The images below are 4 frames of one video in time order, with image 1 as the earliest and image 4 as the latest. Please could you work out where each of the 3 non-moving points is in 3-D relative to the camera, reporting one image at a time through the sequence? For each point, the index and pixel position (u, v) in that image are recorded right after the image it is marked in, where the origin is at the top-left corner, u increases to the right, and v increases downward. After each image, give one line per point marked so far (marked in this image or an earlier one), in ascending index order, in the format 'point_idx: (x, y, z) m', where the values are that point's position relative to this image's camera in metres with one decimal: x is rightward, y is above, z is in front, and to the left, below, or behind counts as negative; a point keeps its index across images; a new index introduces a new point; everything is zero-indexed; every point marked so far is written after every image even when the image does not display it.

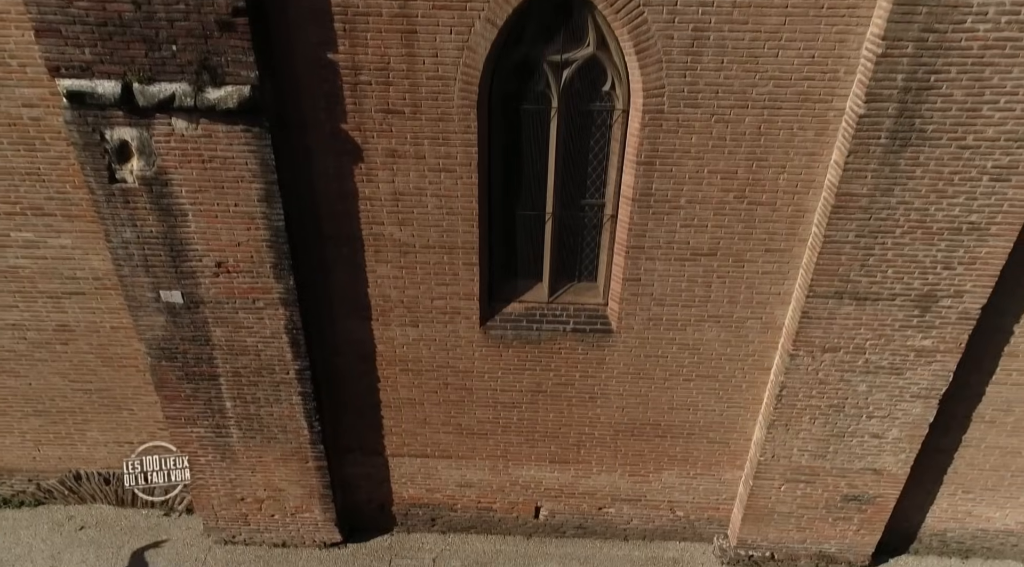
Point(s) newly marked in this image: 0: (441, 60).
0: (-0.4, +1.4, +4.9) m
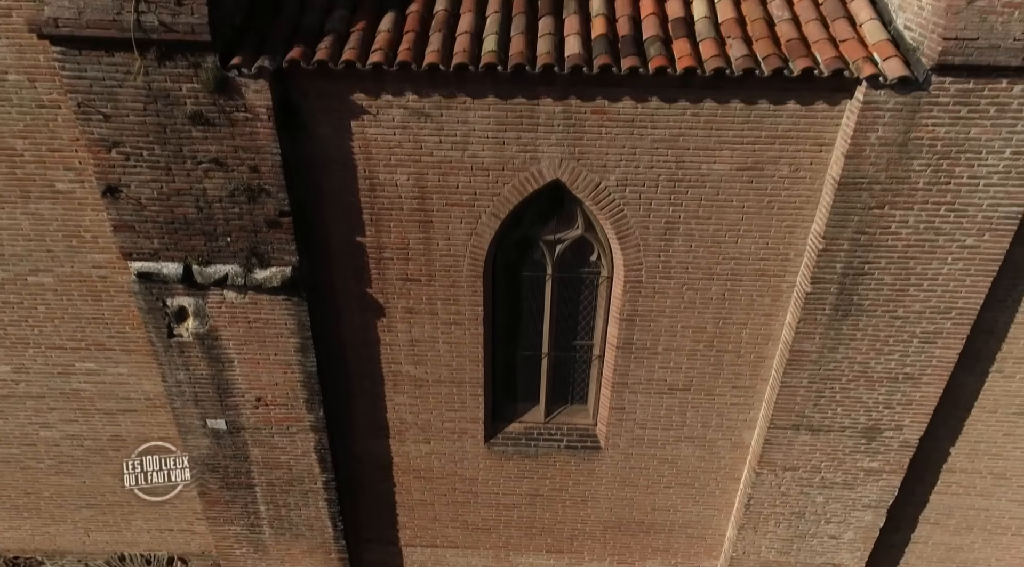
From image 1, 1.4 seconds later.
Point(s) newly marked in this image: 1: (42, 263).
0: (-0.4, +0.3, +5.8) m
1: (-3.7, +0.2, +6.3) m
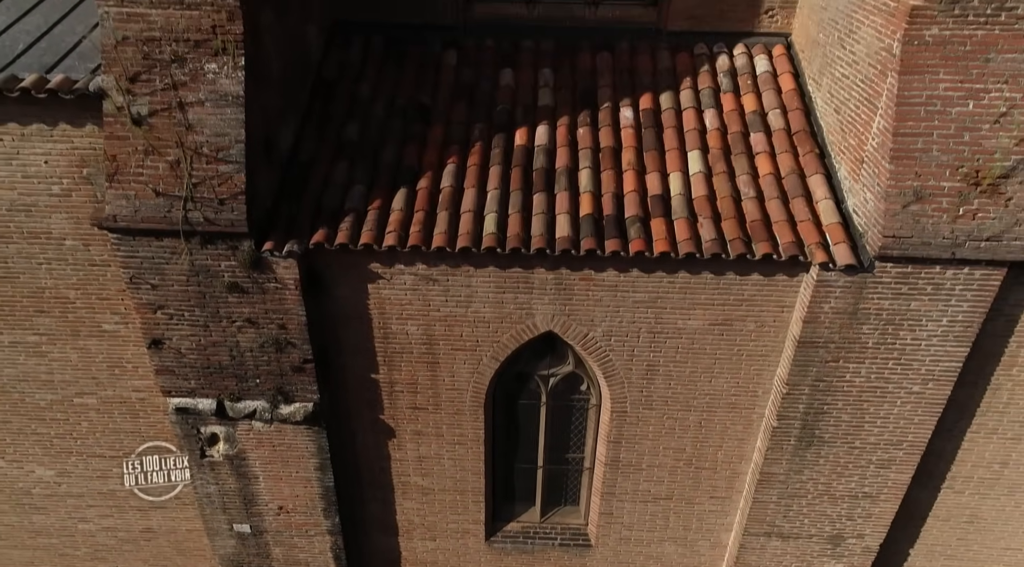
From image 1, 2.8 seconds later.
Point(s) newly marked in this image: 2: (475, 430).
0: (-0.5, -0.8, +6.5) m
1: (-3.7, -0.9, +7.0) m
2: (-0.3, -1.3, +6.8) m
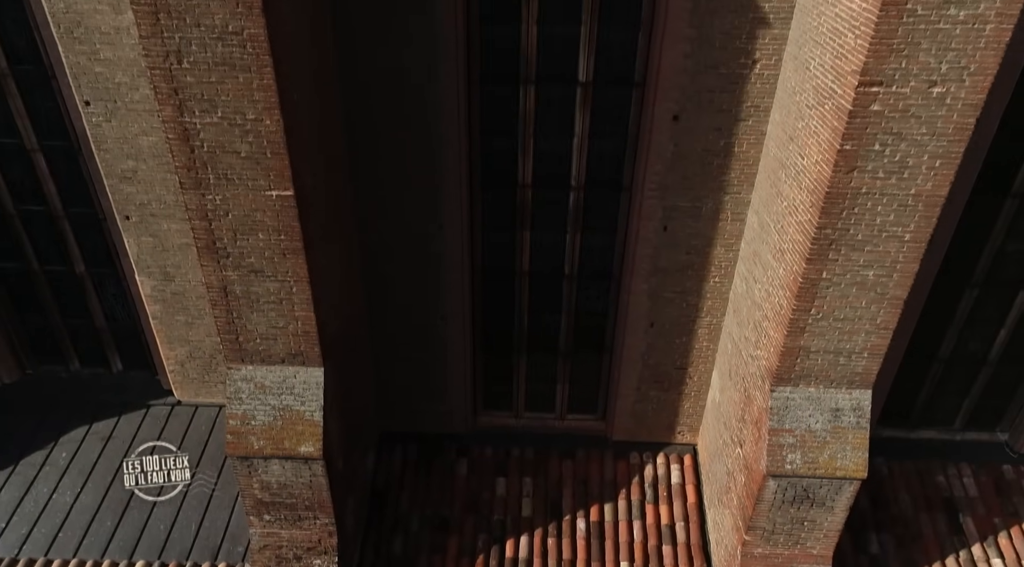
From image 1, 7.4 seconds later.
0: (-0.6, -5.1, +9.6) m
1: (-3.8, -5.2, +10.2) m
2: (-0.4, -5.6, +9.9) m
